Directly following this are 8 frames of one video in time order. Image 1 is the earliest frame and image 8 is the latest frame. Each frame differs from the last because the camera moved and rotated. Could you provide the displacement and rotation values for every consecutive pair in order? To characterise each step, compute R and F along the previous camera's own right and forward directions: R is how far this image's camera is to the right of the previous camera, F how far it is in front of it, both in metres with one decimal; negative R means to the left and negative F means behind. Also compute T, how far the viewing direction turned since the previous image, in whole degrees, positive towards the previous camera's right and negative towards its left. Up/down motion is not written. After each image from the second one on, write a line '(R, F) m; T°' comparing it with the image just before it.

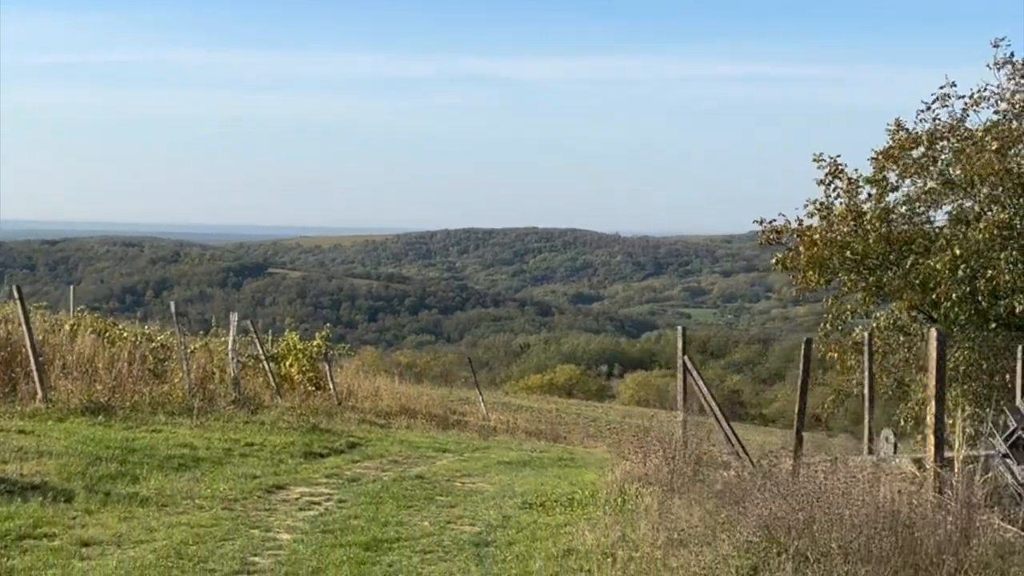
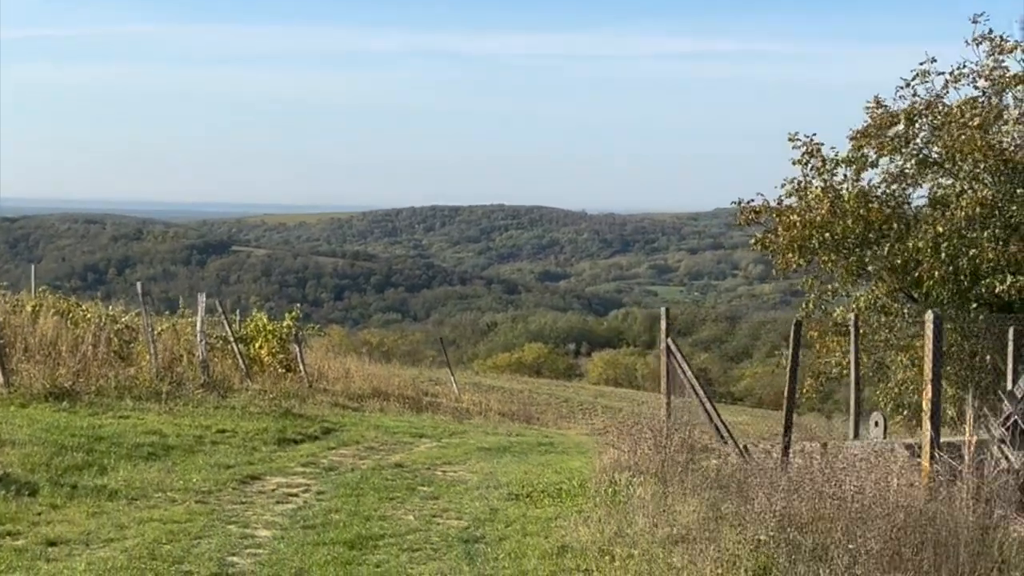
(-0.1, +0.3) m; +1°
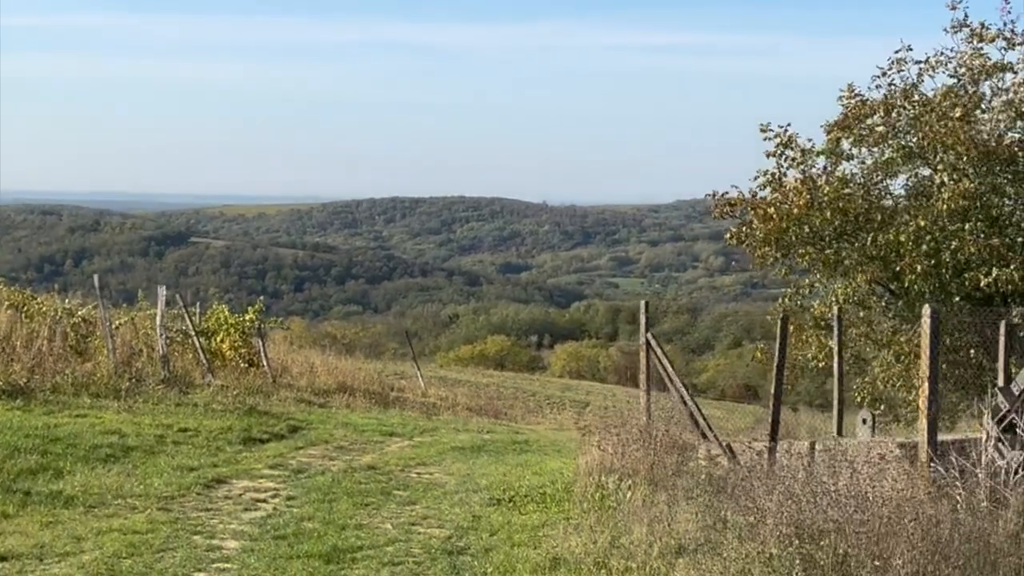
(-0.1, +0.4) m; +2°
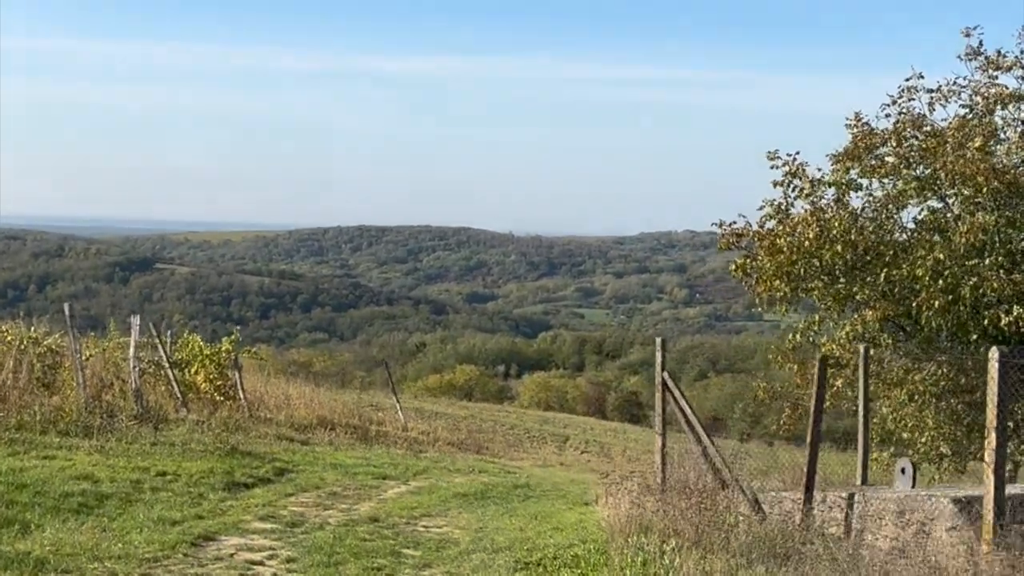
(-0.3, +0.7) m; +1°
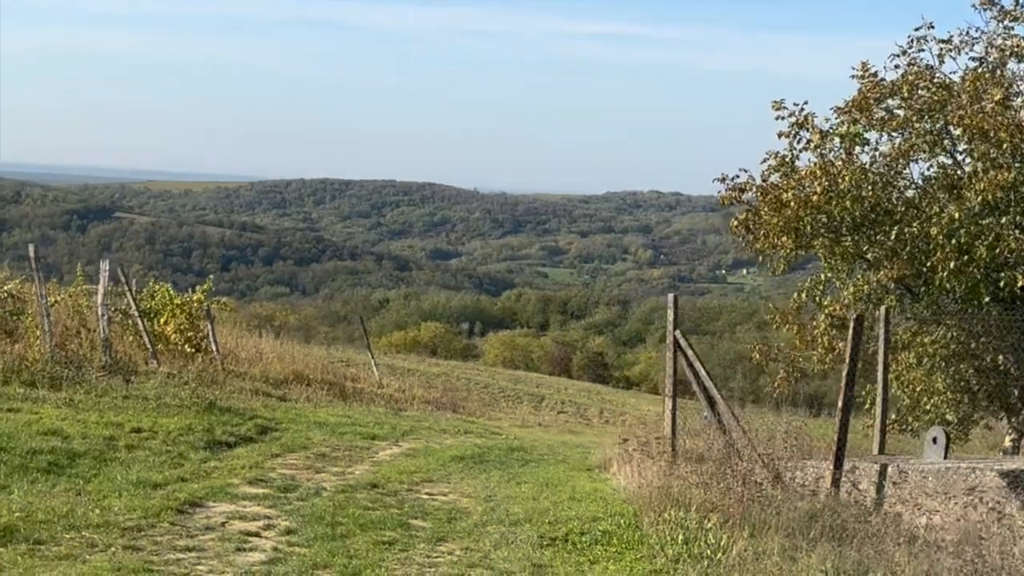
(-0.3, +0.6) m; +2°
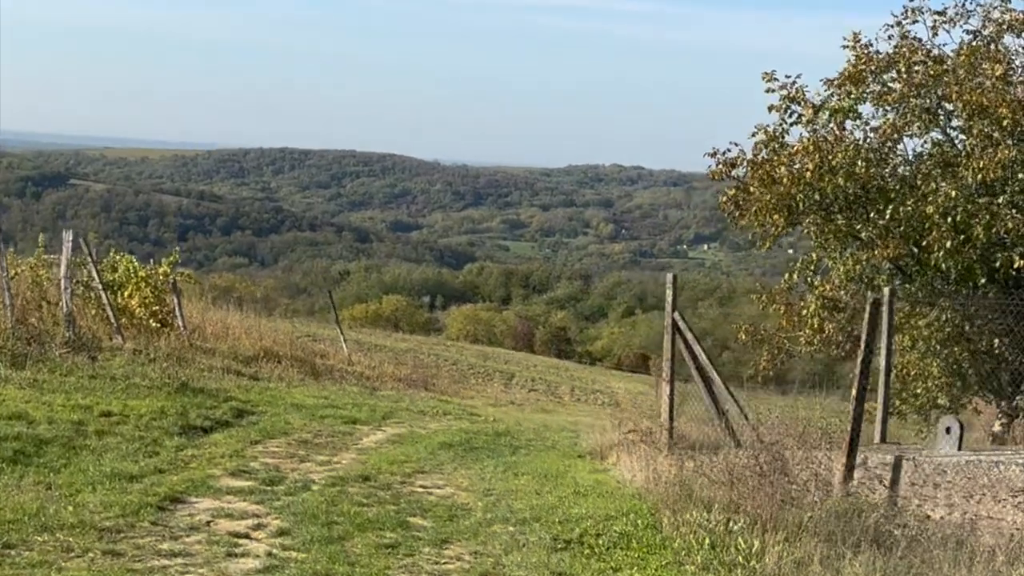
(-0.2, +0.4) m; +2°
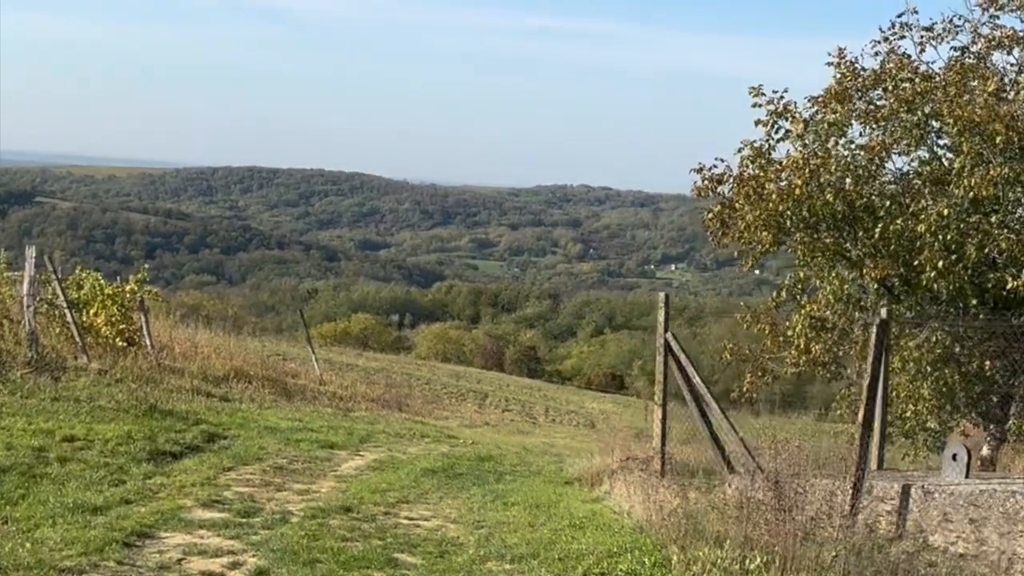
(-0.1, +0.4) m; +1°
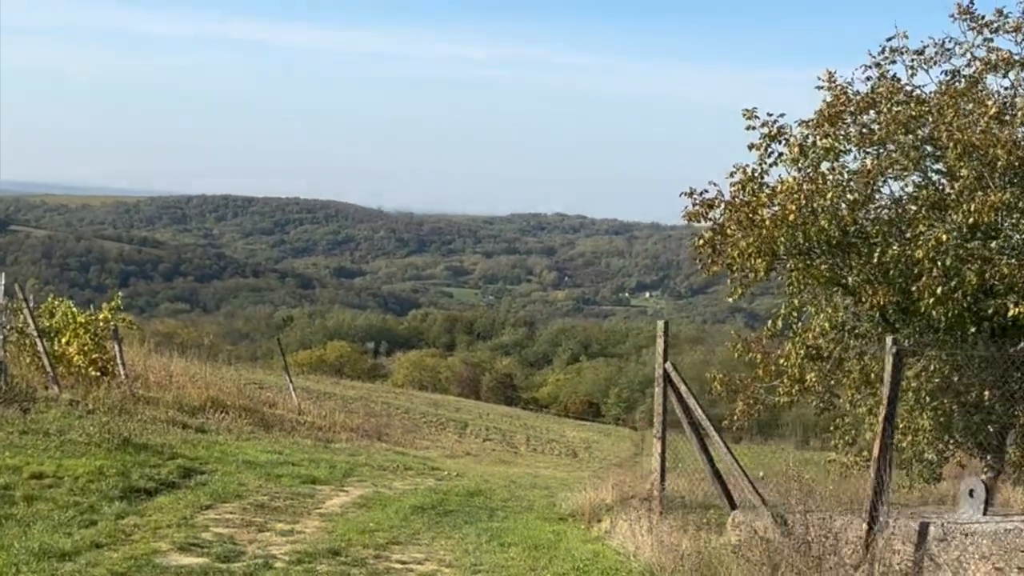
(-0.1, +0.3) m; +1°
